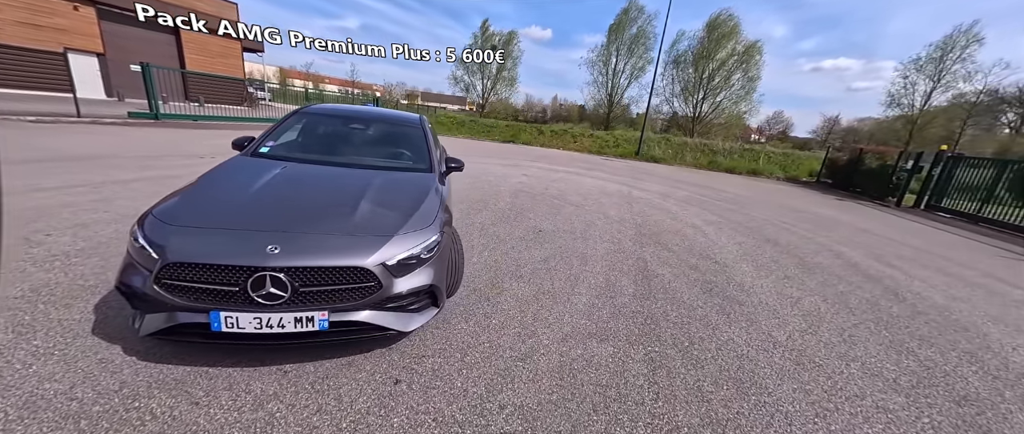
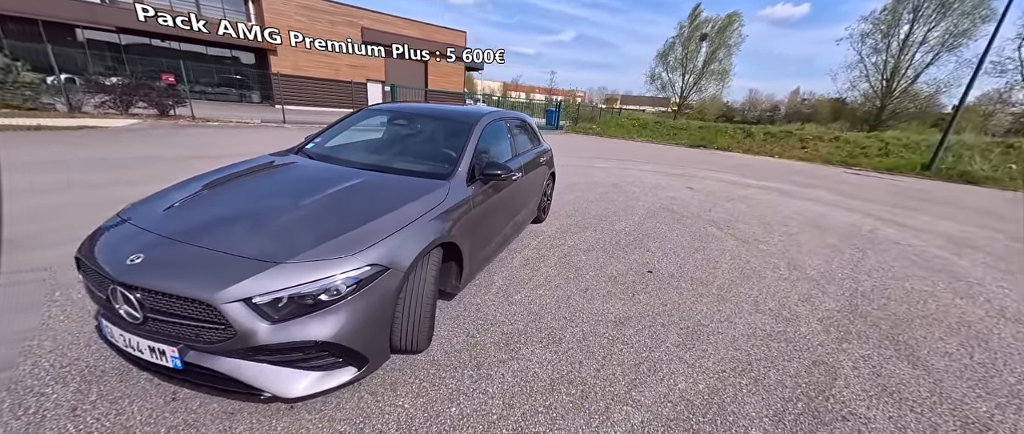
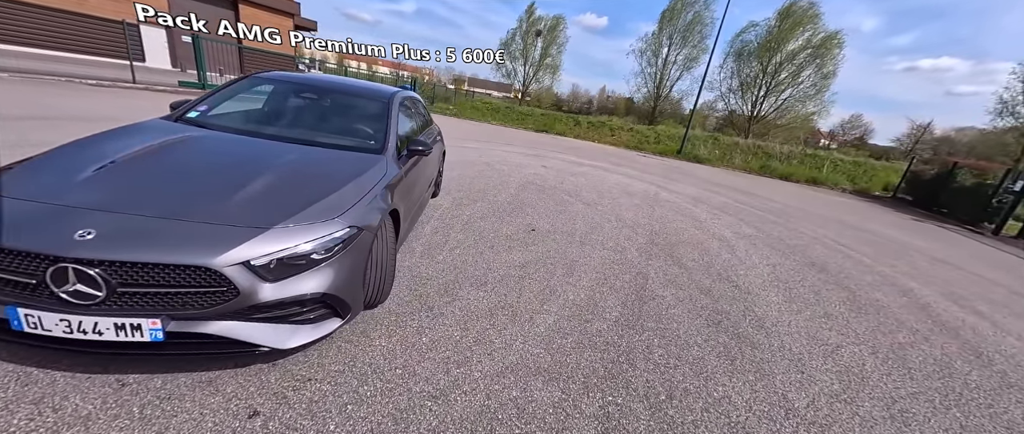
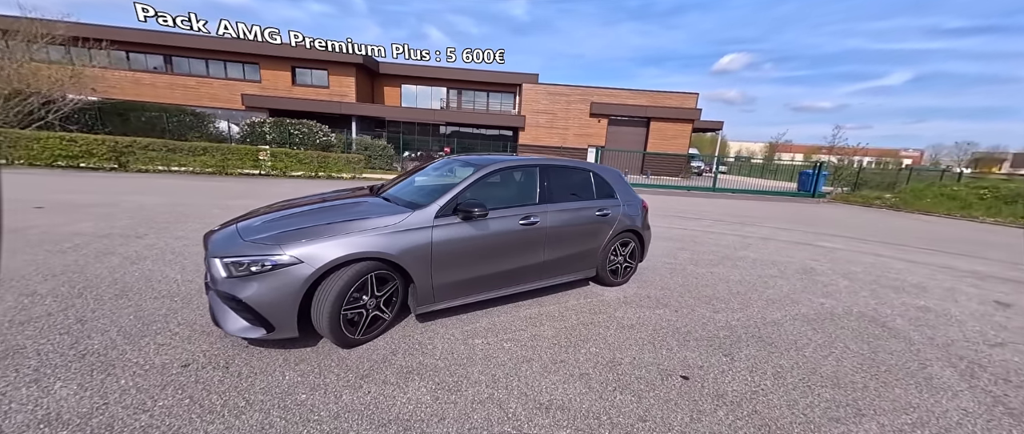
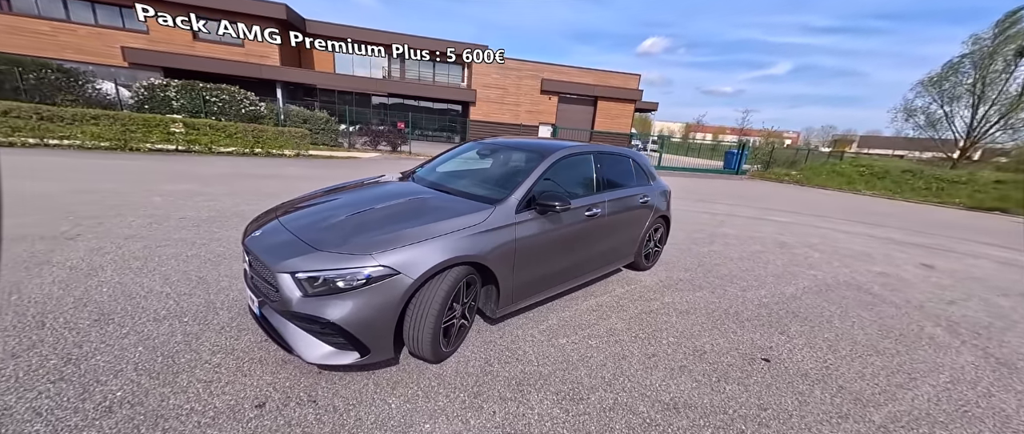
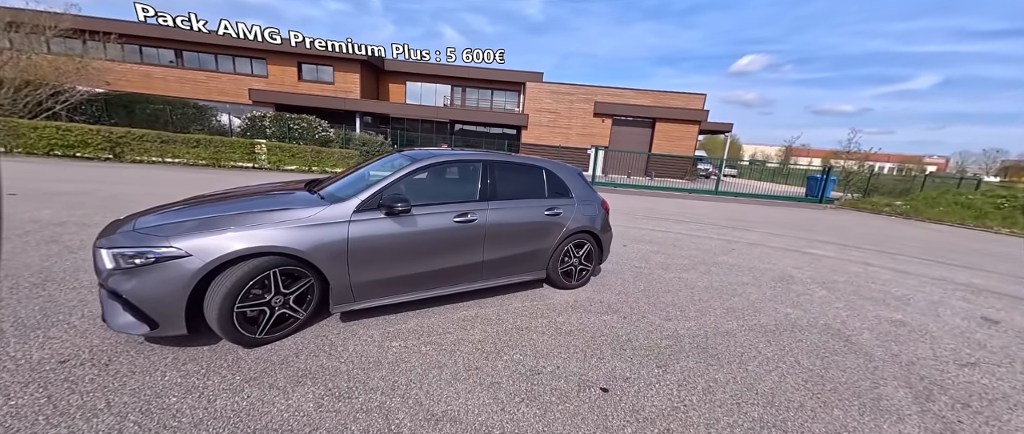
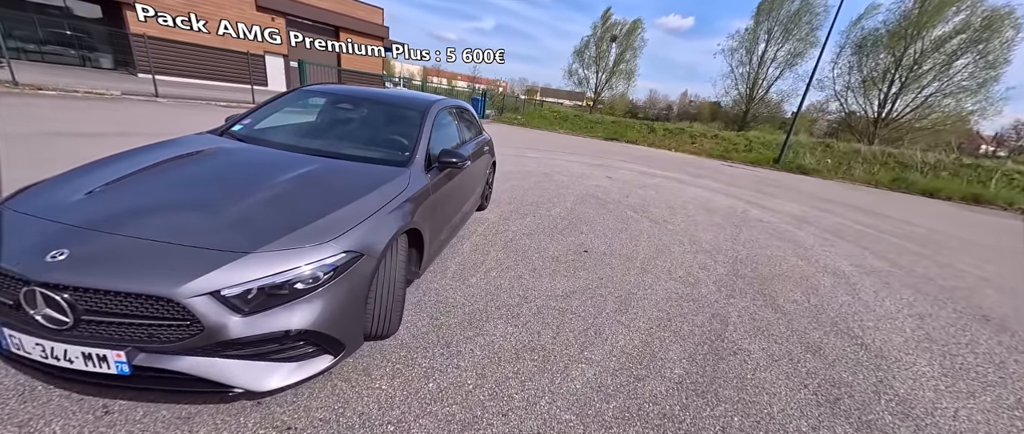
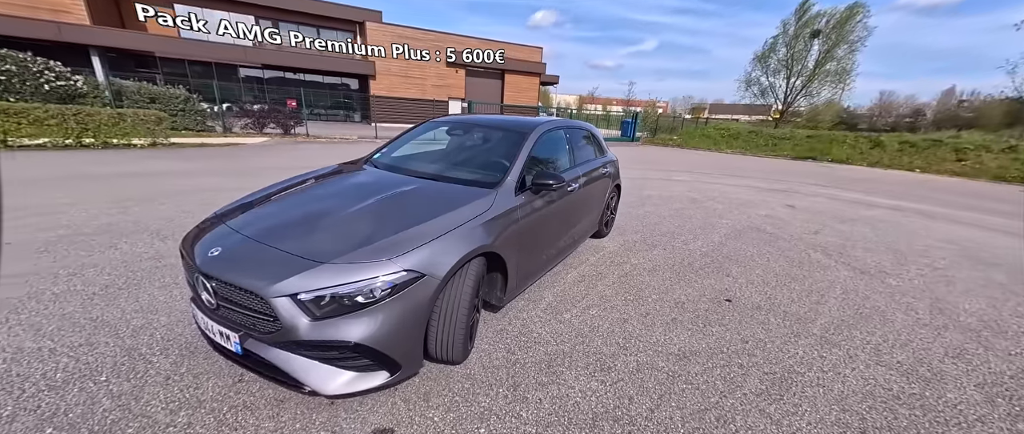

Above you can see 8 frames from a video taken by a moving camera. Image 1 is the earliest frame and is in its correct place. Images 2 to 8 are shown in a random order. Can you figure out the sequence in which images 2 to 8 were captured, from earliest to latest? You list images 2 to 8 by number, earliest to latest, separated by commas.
3, 7, 2, 8, 5, 4, 6
